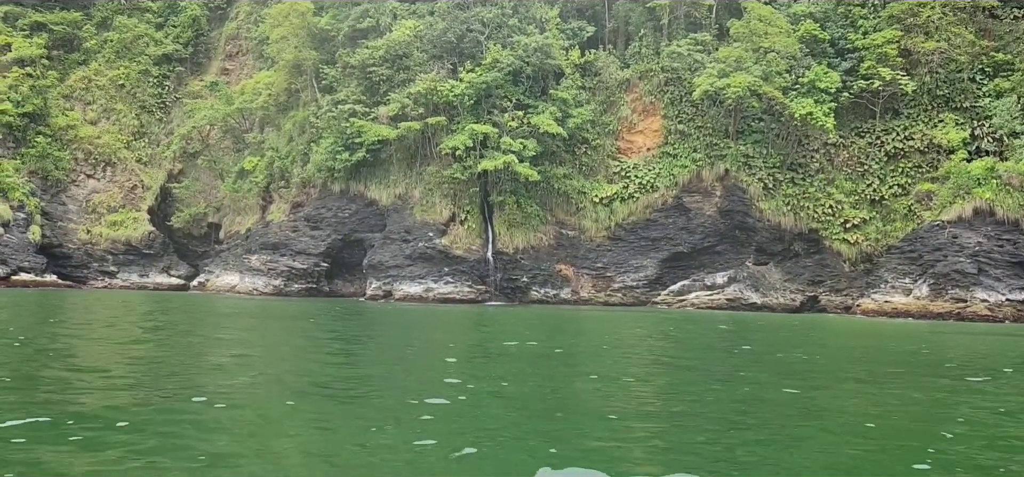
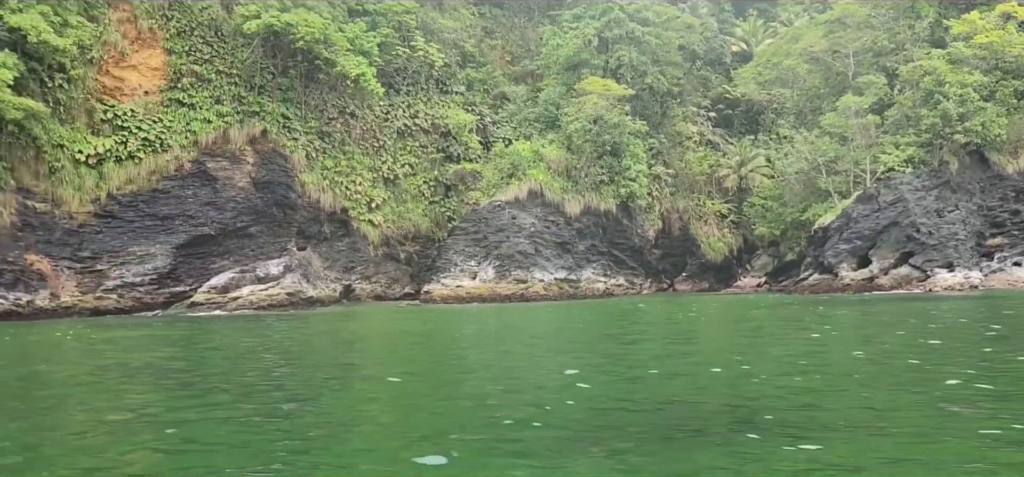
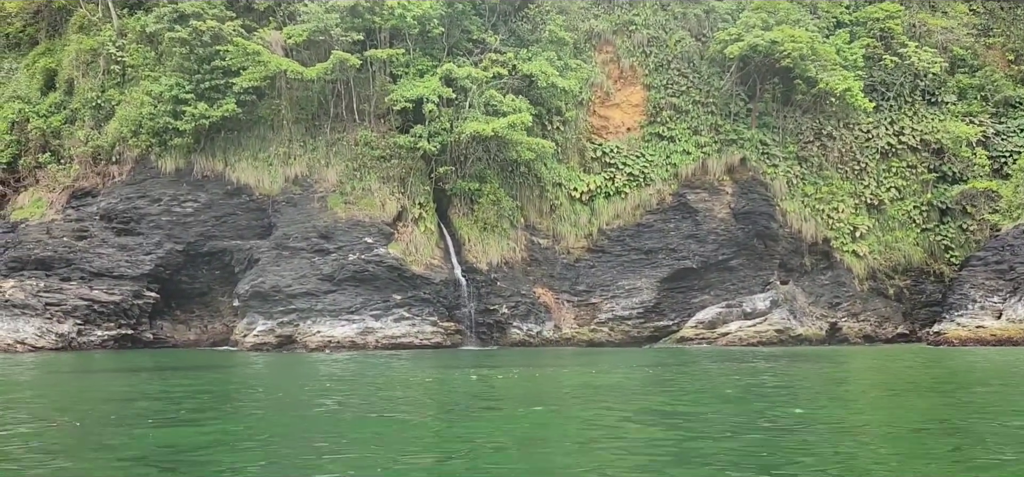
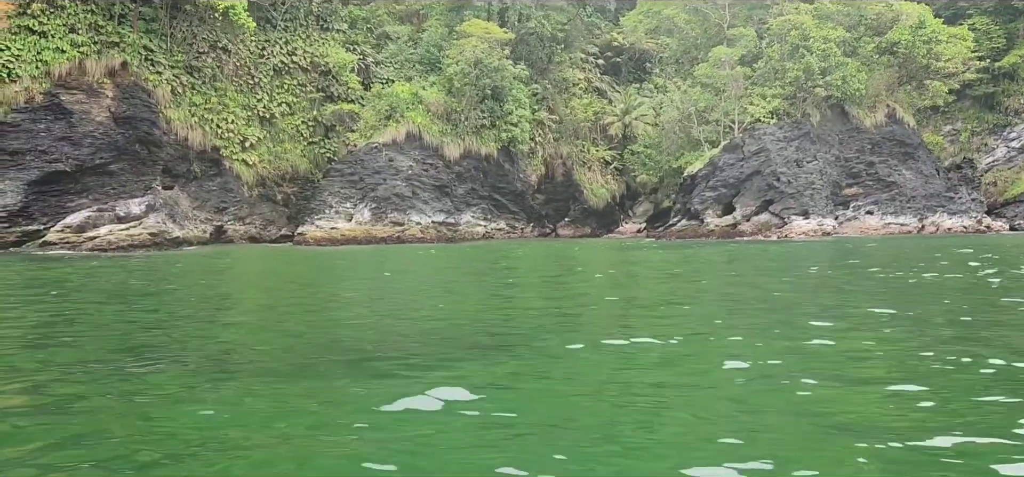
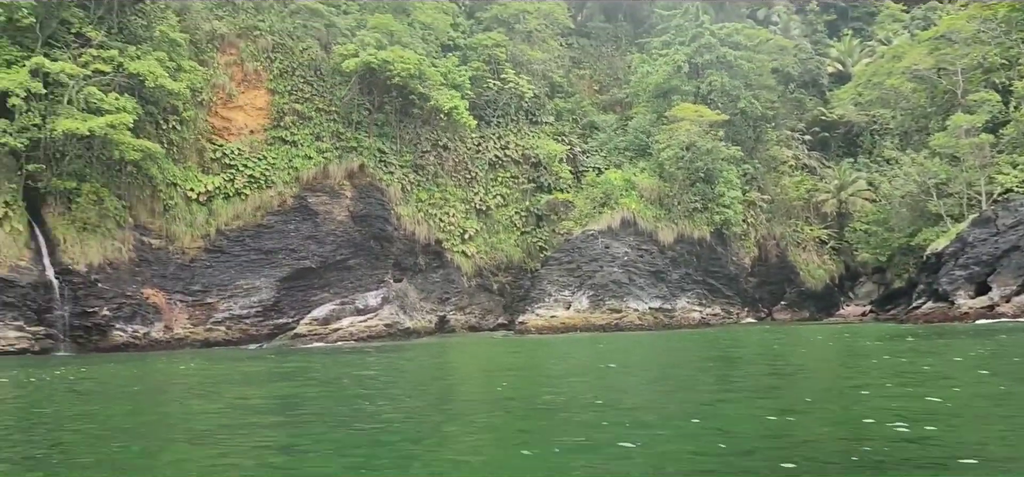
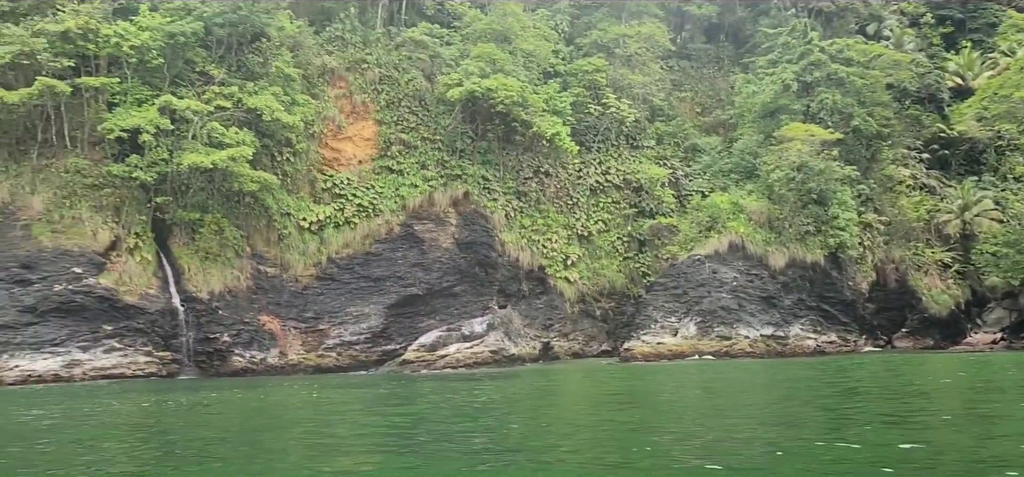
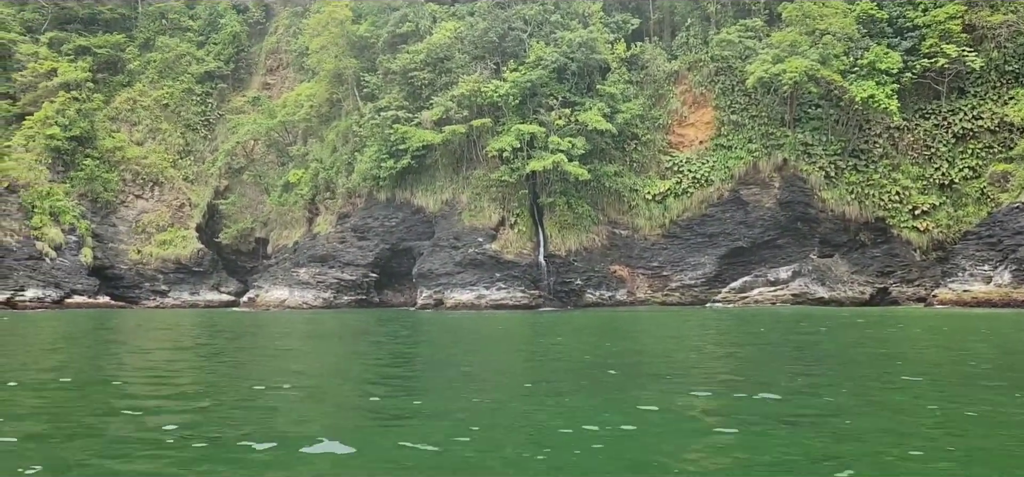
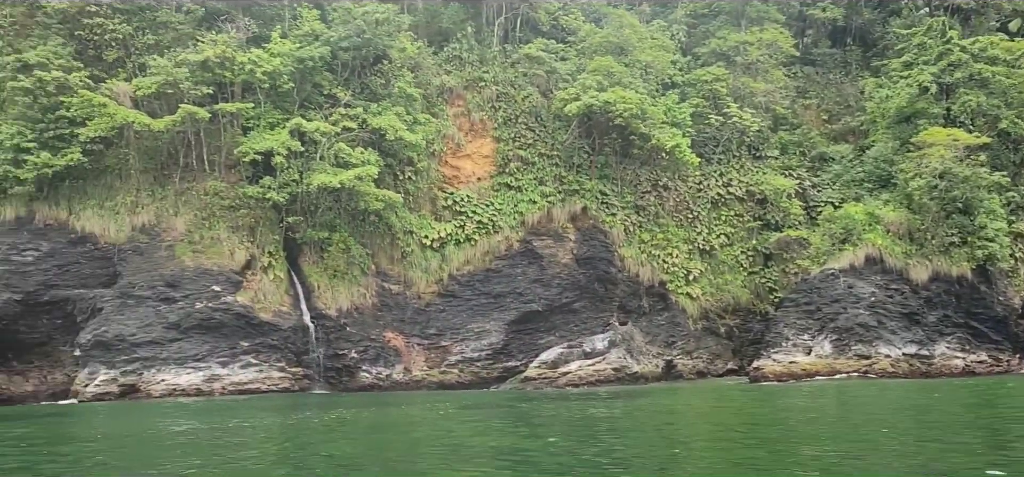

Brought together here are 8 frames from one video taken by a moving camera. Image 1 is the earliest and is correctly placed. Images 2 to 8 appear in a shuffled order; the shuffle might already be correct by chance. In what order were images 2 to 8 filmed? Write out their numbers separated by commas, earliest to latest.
7, 4, 2, 5, 6, 8, 3
